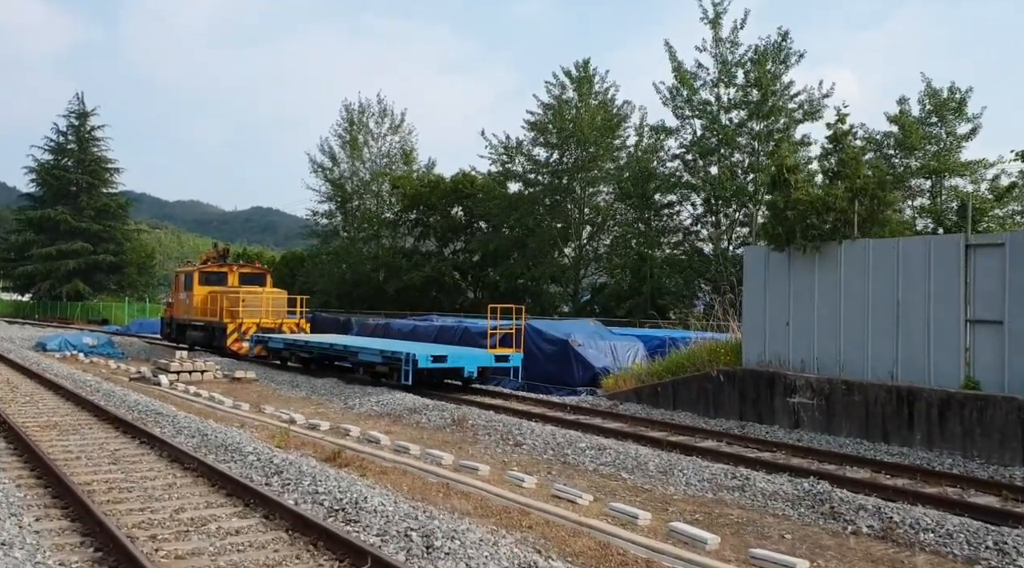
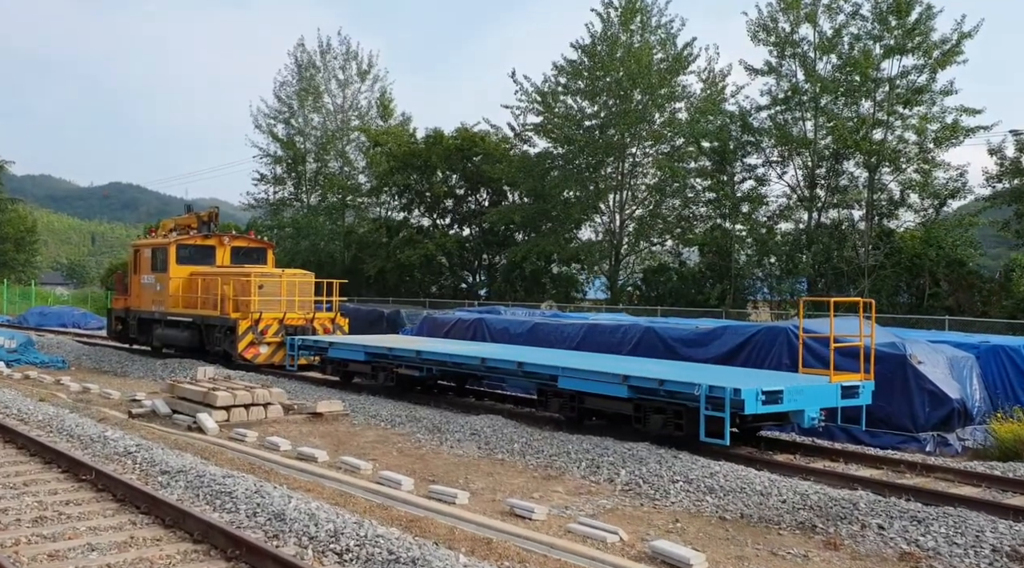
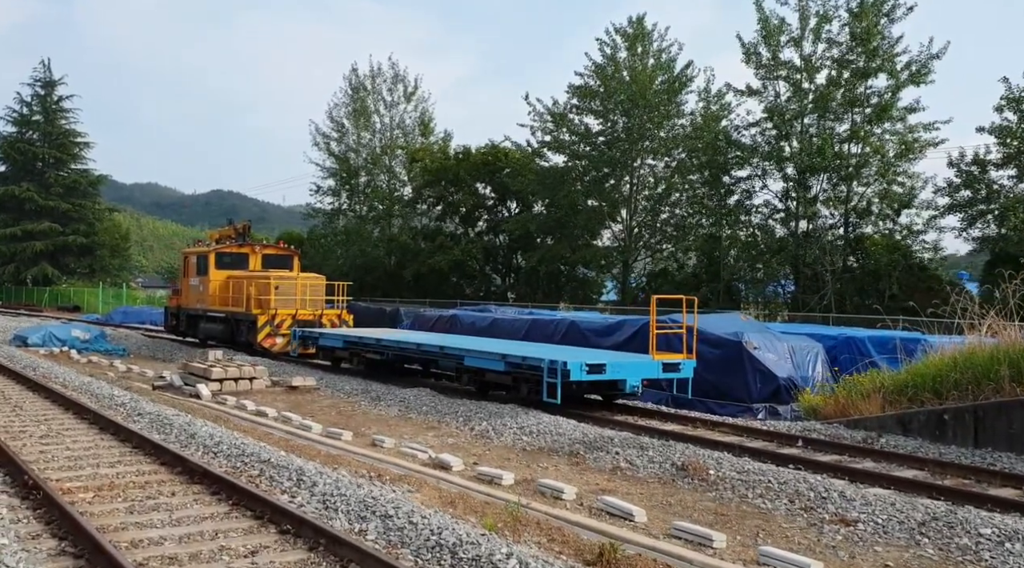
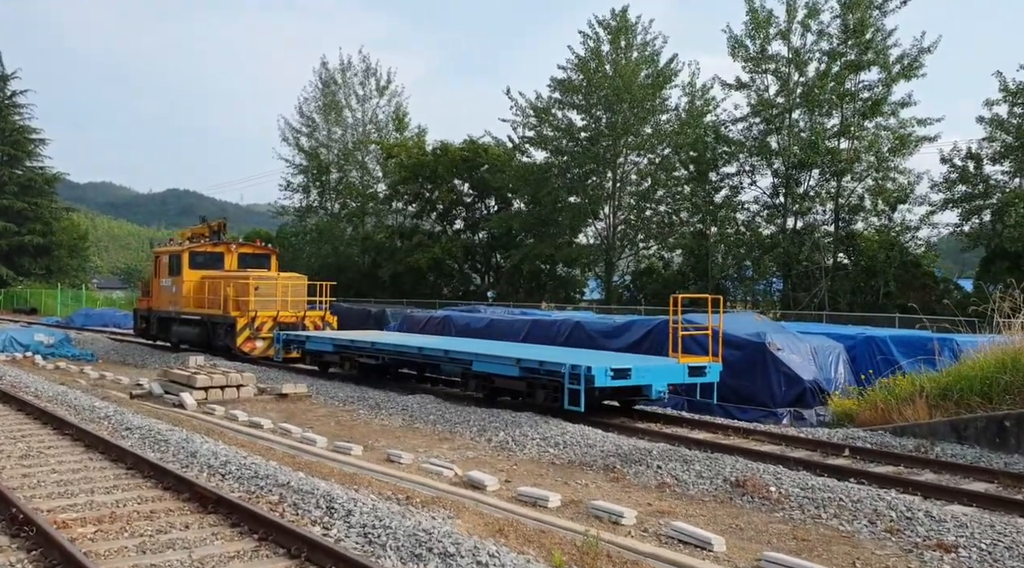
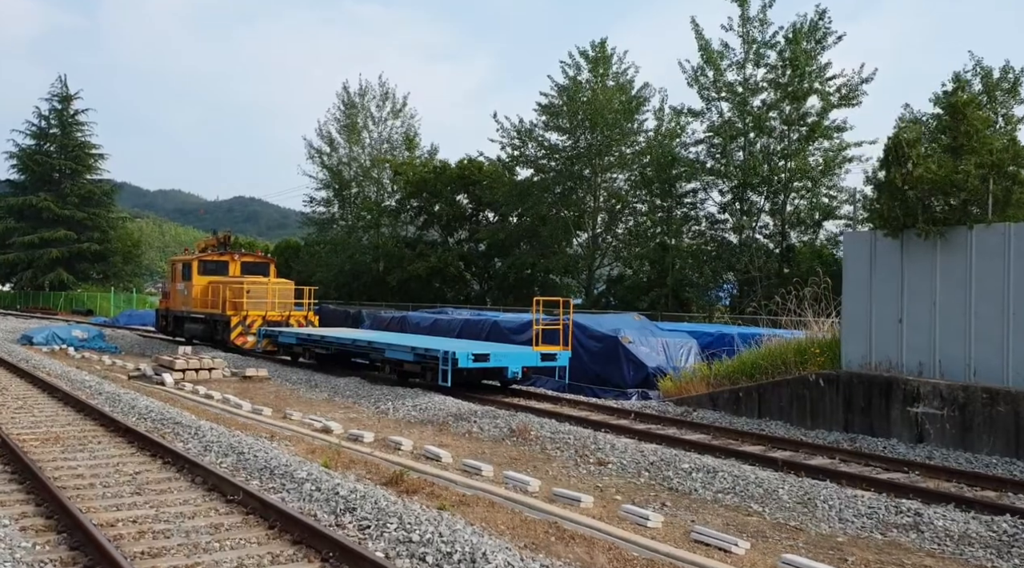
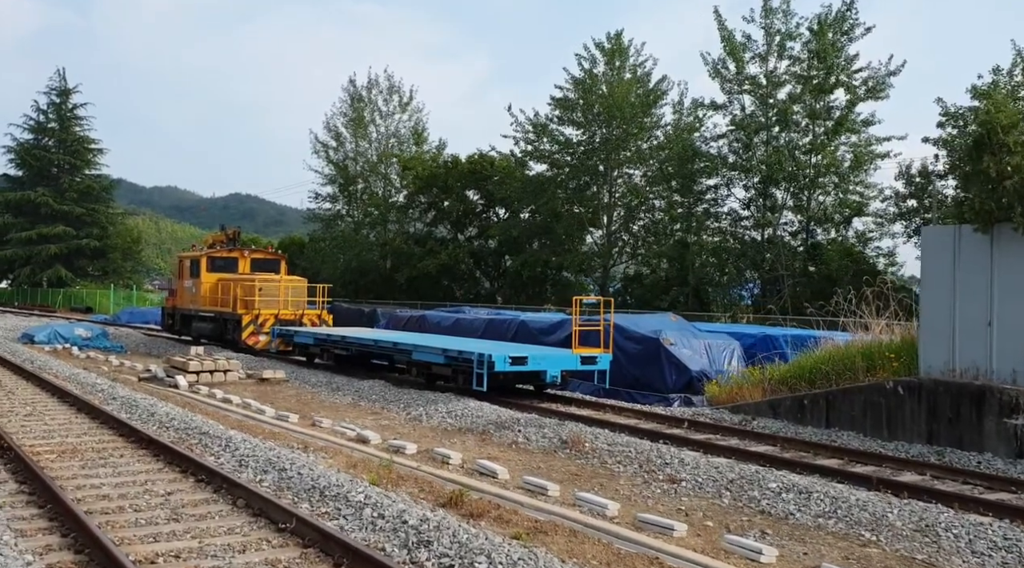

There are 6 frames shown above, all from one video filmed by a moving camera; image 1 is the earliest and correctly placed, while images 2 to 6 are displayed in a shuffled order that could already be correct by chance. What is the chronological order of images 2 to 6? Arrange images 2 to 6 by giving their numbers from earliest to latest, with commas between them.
5, 6, 3, 4, 2
